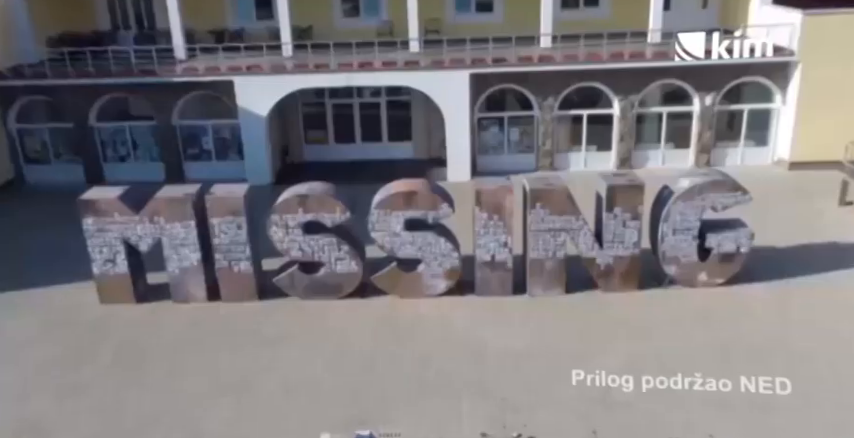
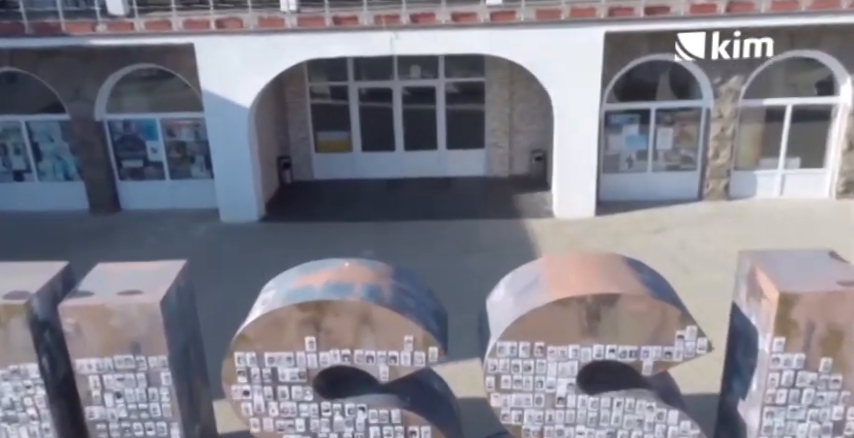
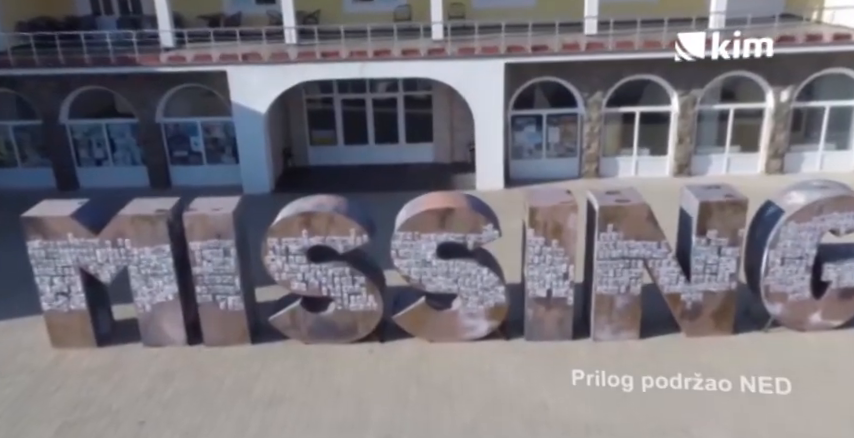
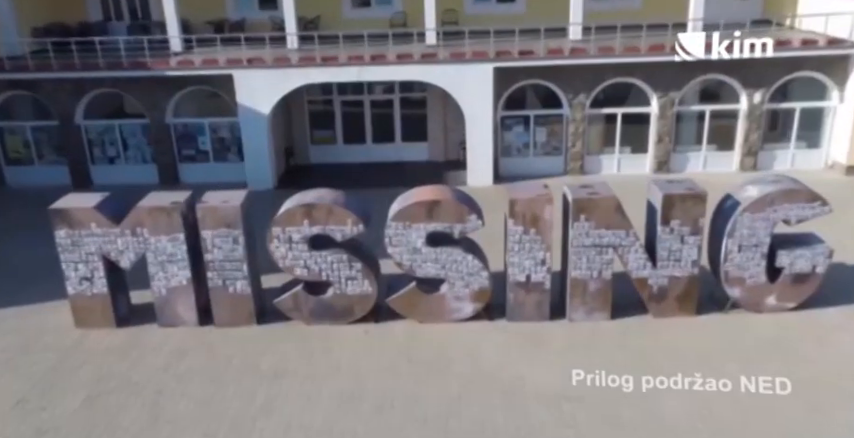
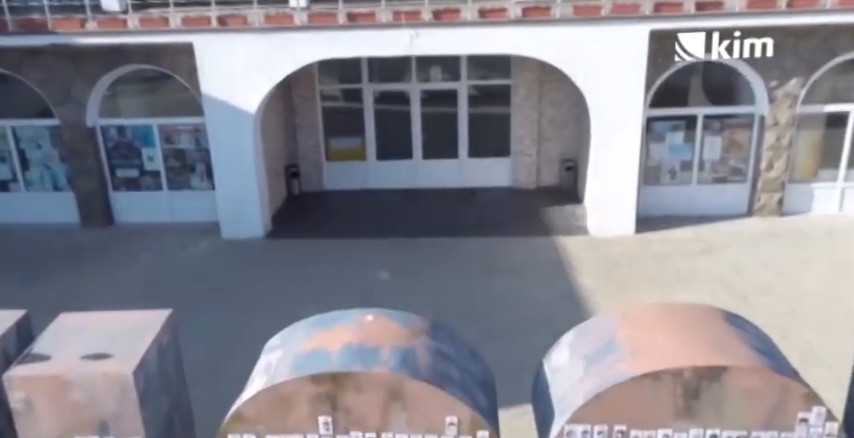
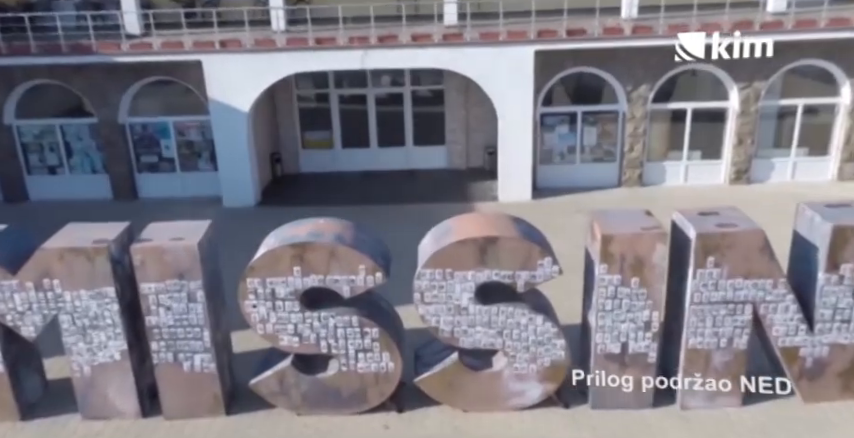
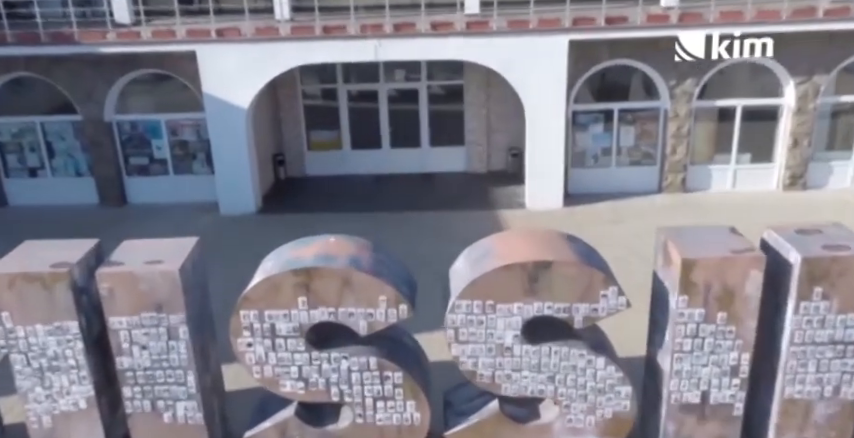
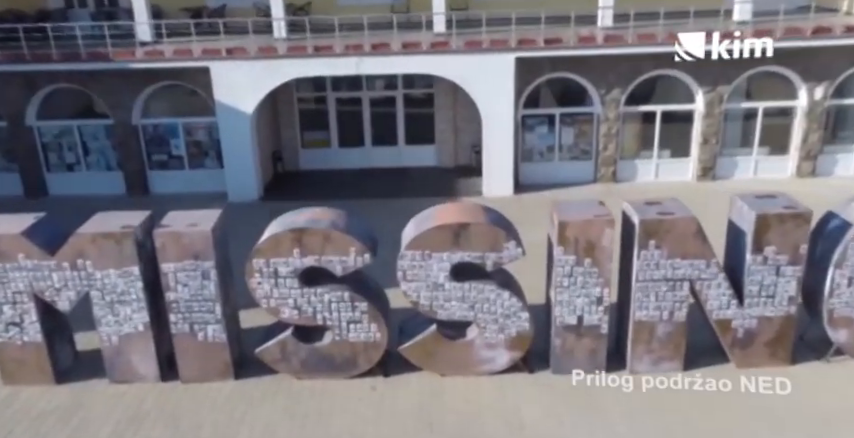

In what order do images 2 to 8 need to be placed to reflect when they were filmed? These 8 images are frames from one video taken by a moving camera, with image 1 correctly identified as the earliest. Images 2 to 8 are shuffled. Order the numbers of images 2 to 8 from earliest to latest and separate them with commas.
4, 3, 8, 6, 7, 2, 5
